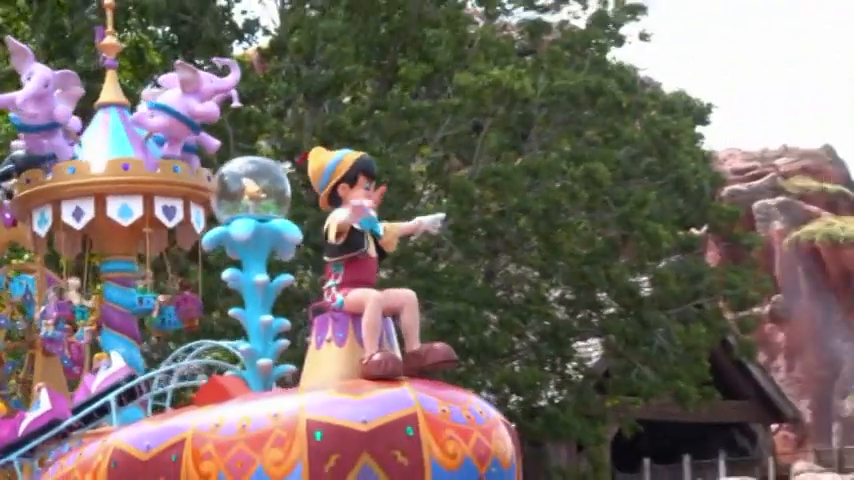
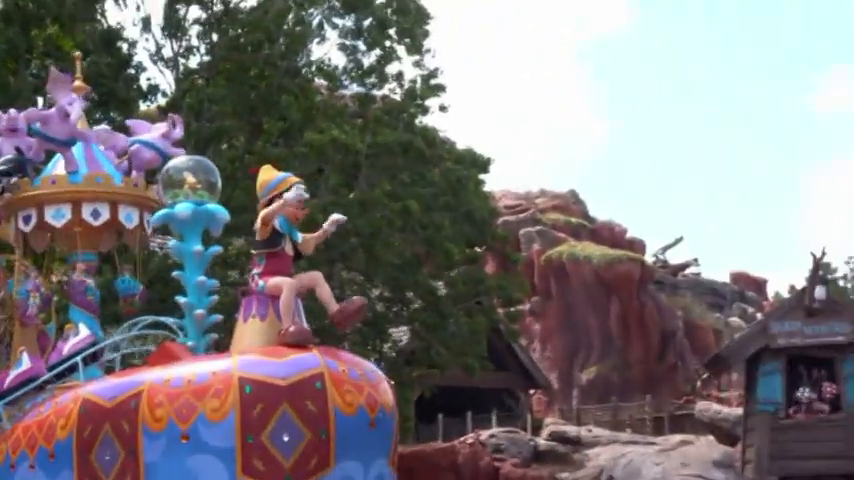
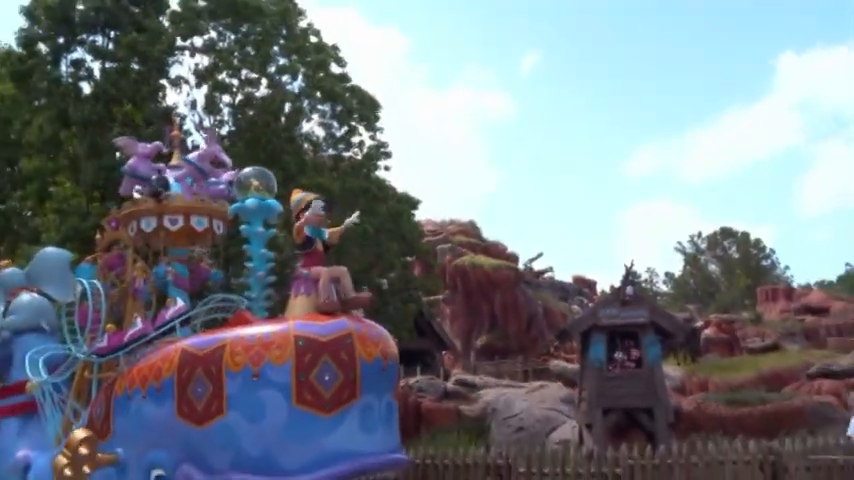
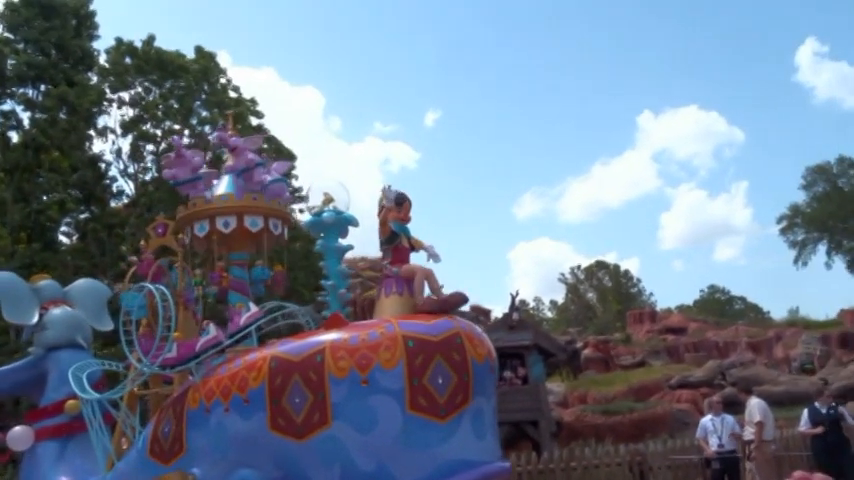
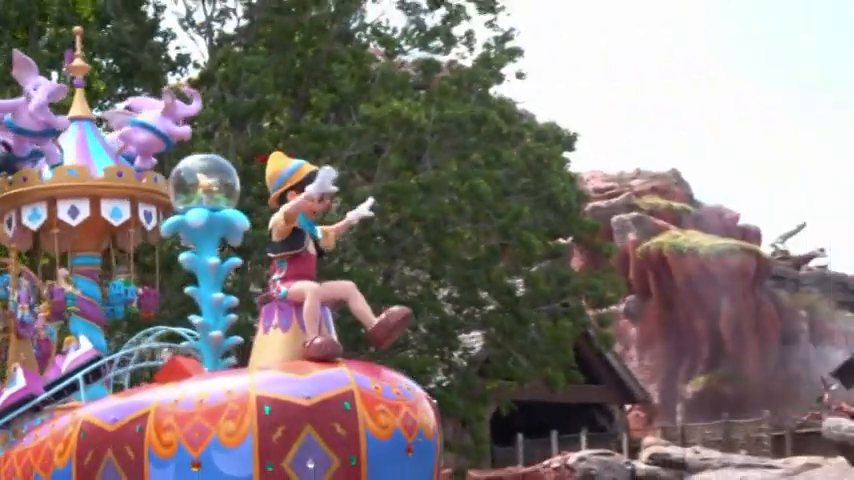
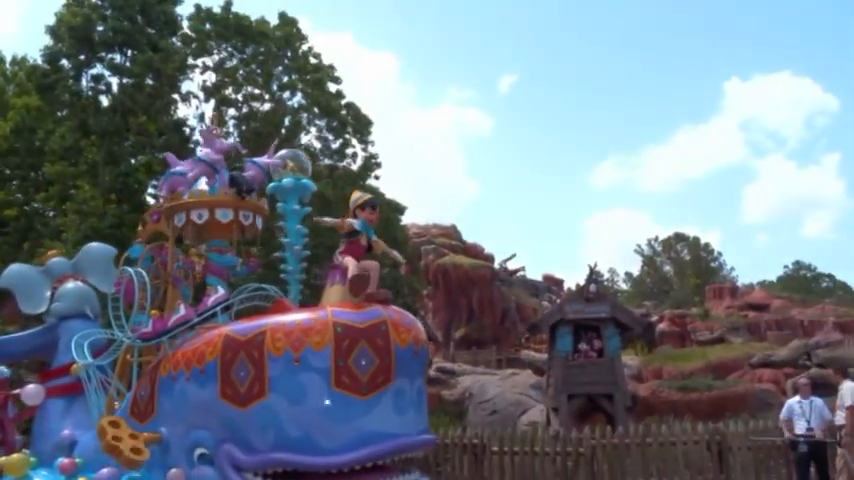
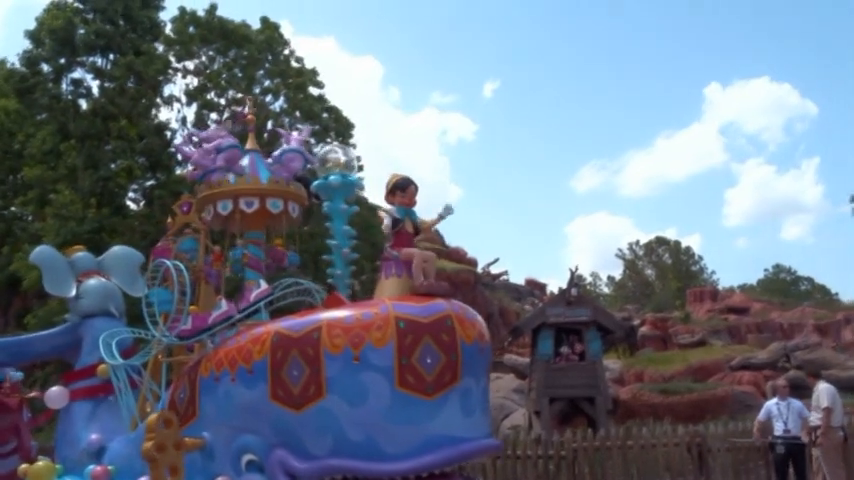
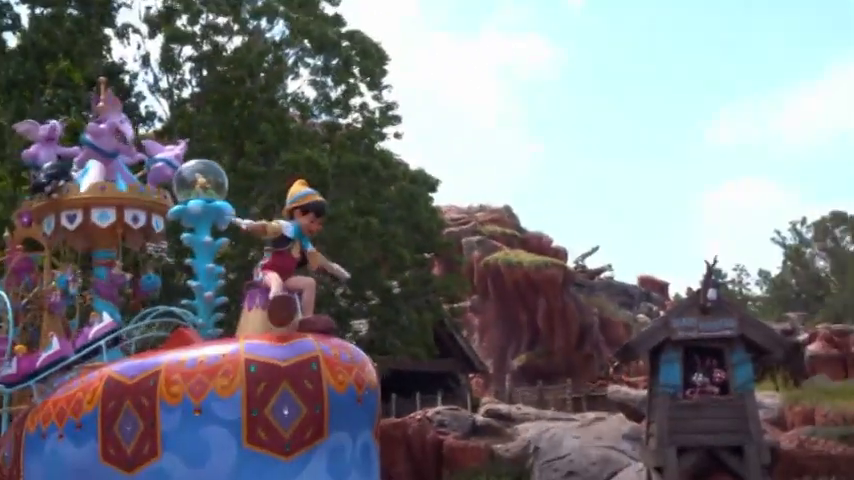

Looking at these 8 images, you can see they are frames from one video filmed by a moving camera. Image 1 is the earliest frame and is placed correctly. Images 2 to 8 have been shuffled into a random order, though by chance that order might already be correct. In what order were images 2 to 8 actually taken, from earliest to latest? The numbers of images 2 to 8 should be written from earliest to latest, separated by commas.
5, 2, 8, 3, 6, 7, 4
